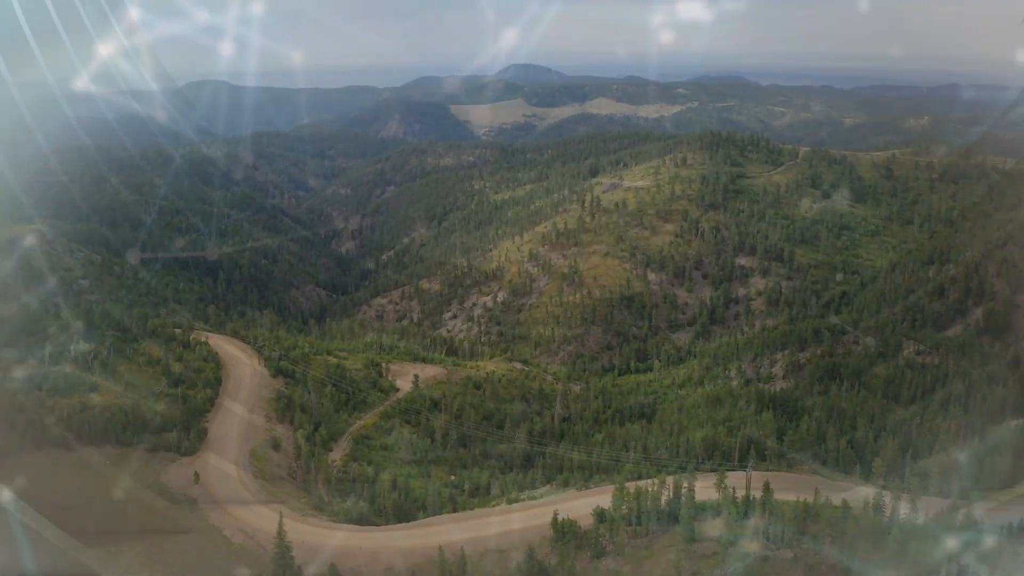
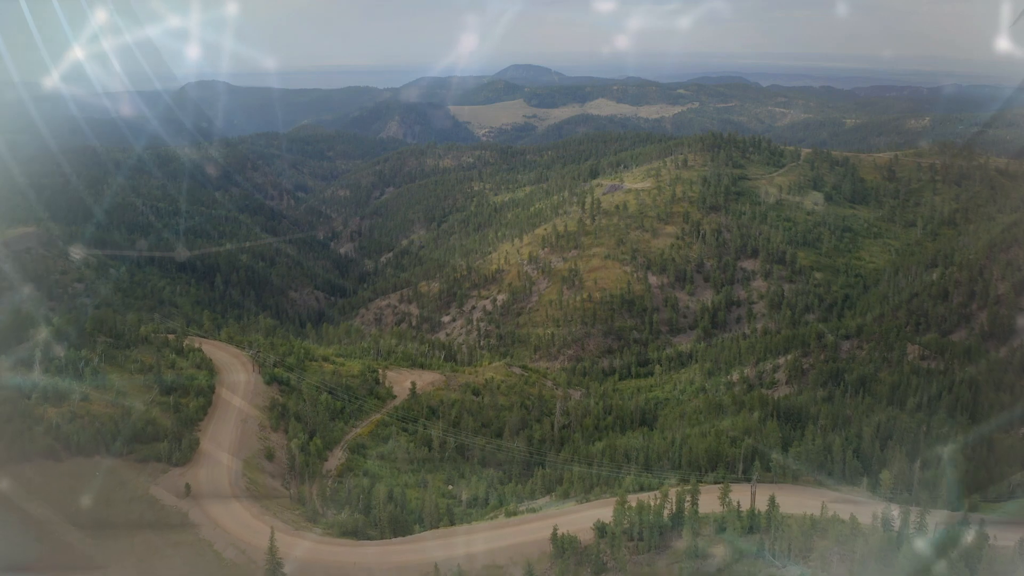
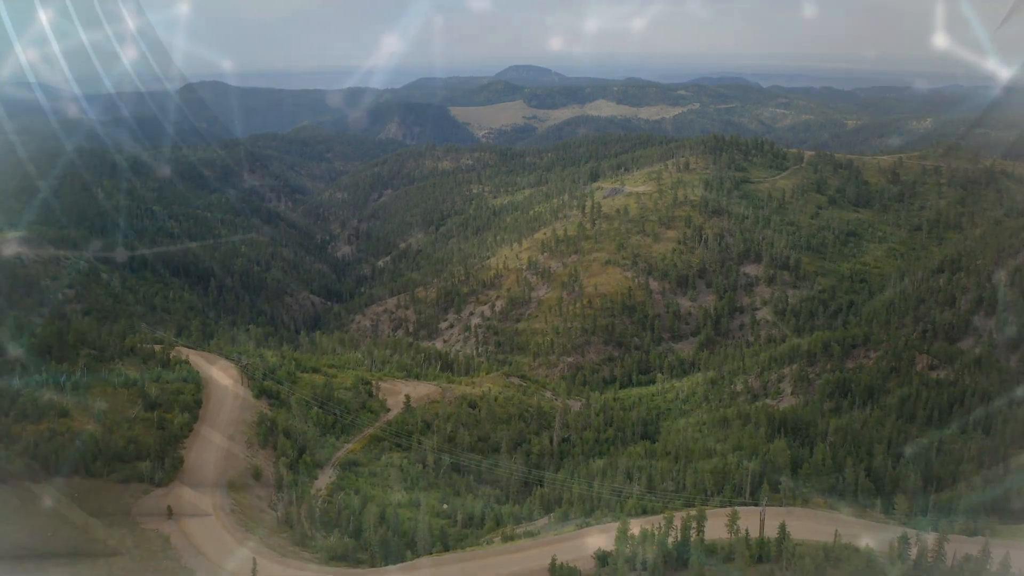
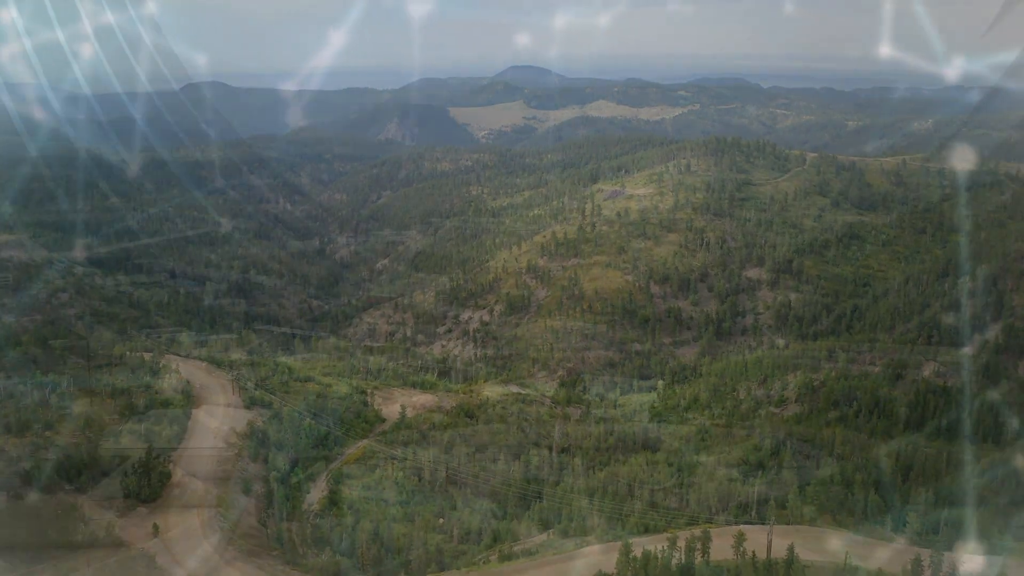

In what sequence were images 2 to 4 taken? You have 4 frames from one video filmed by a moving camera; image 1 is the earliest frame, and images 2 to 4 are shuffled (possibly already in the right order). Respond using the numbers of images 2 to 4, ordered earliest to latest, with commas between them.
2, 3, 4
